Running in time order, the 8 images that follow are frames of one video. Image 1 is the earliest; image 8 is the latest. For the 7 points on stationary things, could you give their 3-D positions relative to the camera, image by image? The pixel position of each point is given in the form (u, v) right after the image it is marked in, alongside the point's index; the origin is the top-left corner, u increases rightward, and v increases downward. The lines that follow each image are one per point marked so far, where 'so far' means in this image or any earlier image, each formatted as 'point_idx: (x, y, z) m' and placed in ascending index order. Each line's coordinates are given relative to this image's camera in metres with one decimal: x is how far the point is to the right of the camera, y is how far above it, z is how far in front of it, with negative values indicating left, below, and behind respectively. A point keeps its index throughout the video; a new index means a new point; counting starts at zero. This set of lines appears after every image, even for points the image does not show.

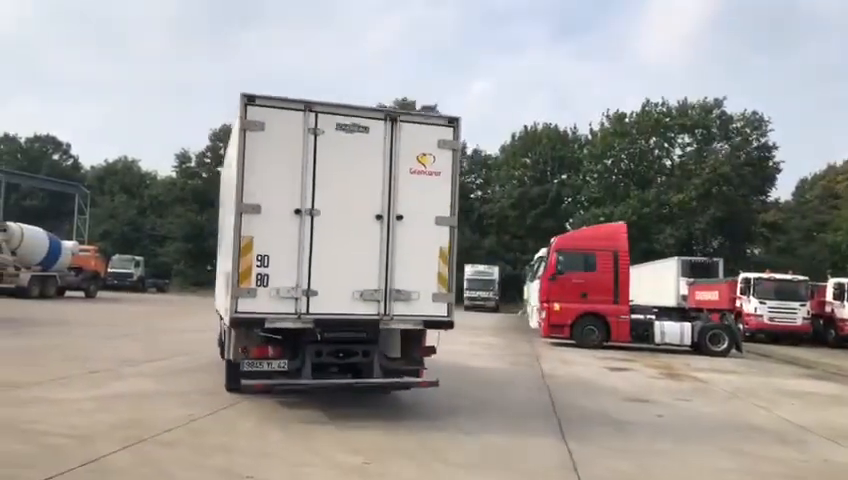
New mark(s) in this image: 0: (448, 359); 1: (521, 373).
0: (+0.7, -2.9, +17.5) m
1: (+2.1, -2.8, +14.9) m
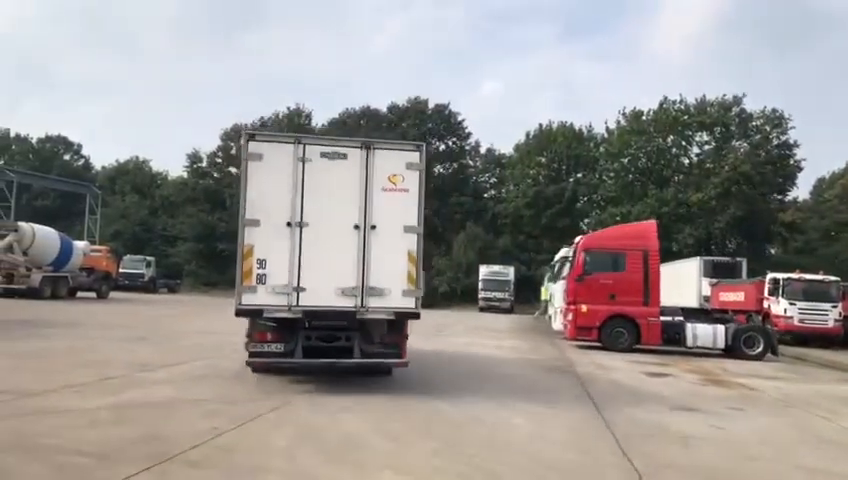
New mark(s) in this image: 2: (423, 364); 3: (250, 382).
0: (+1.3, -2.8, +16.7) m
1: (+2.6, -2.7, +14.1) m
2: (+0.1, -2.7, +16.0) m
3: (-2.8, -2.3, +11.5) m
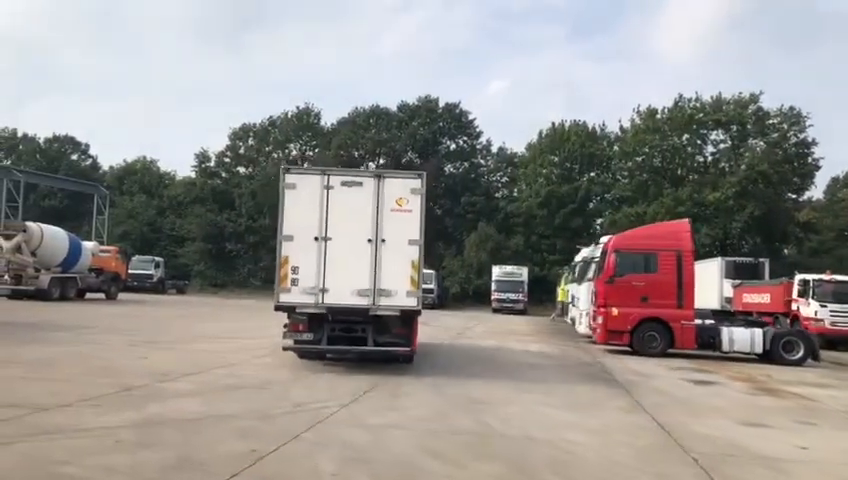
0: (+1.9, -2.8, +15.9) m
1: (+3.3, -2.7, +13.3) m
2: (+0.7, -2.7, +15.2) m
3: (-2.2, -2.3, +10.7) m
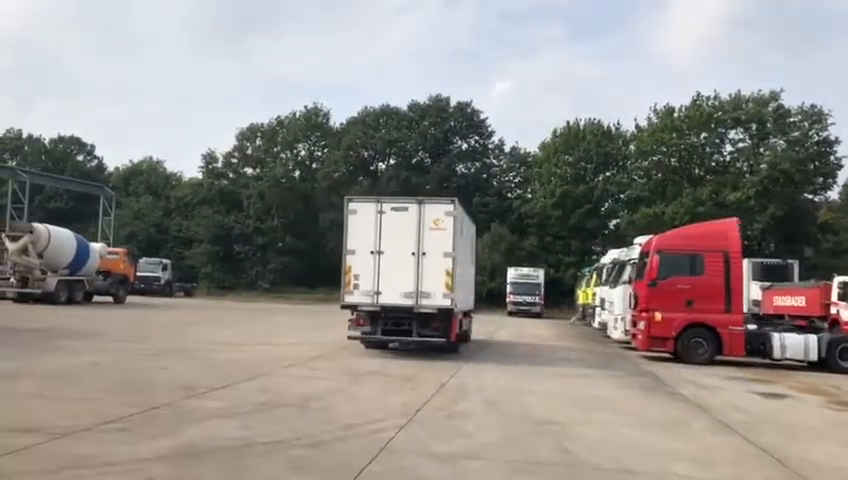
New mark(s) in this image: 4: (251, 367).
0: (+2.8, -2.8, +14.7) m
1: (+4.1, -2.7, +12.1) m
2: (+1.5, -2.7, +14.0) m
3: (-1.4, -2.3, +9.5) m
4: (-3.3, -2.5, +13.7) m
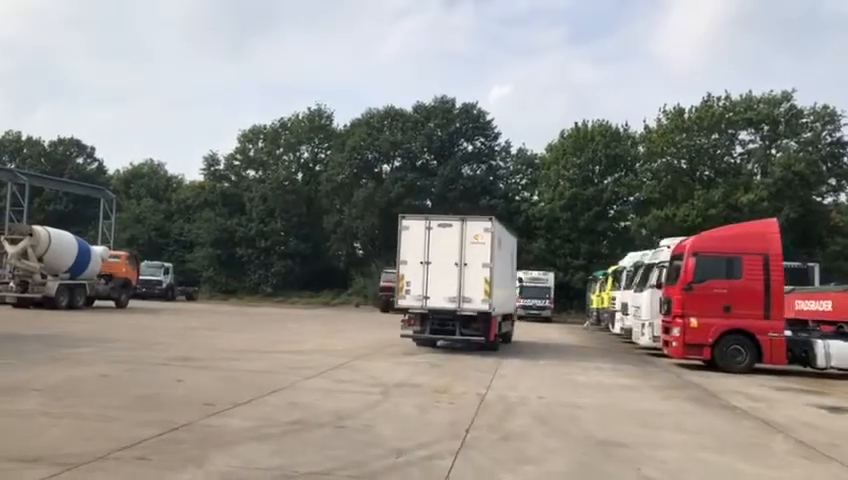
0: (+3.4, -2.9, +13.7) m
1: (+4.7, -2.7, +11.1) m
2: (+2.1, -2.7, +13.1) m
3: (-0.8, -2.3, +8.5) m
4: (-2.7, -2.5, +12.7) m
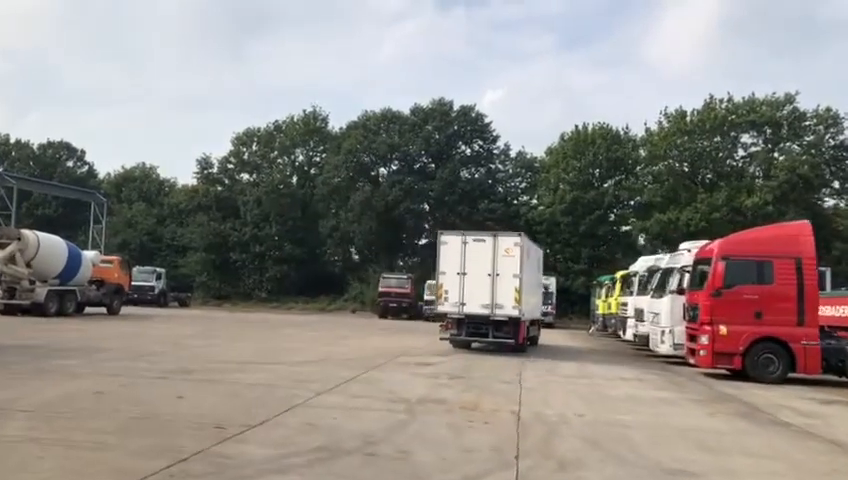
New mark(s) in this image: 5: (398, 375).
0: (+3.8, -2.9, +12.7) m
1: (+5.1, -2.8, +10.1) m
2: (+2.5, -2.8, +12.0) m
3: (-0.3, -2.3, +7.5) m
4: (-2.3, -2.5, +11.6) m
5: (-0.5, -2.9, +15.0) m
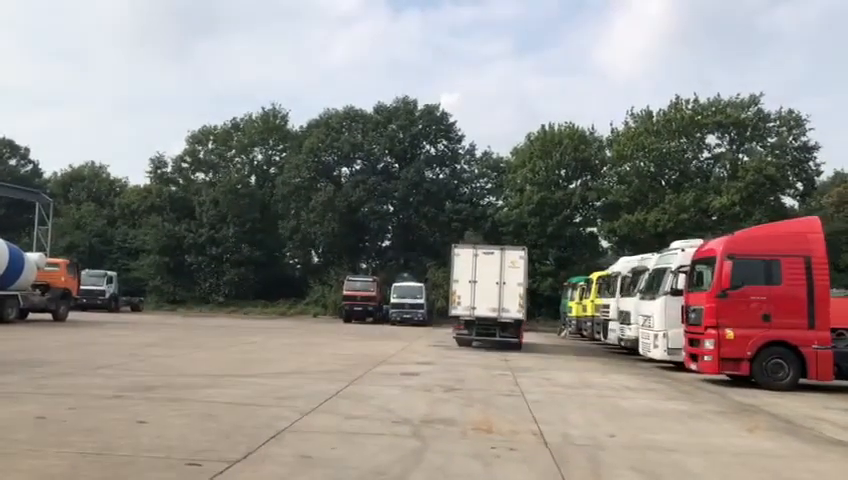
0: (+3.7, -2.8, +11.4) m
1: (+5.3, -2.7, +8.9) m
2: (+2.5, -2.7, +10.7) m
3: (0.0, -2.2, +5.9) m
4: (-2.3, -2.5, +10.0) m
5: (-0.7, -2.8, +13.4) m
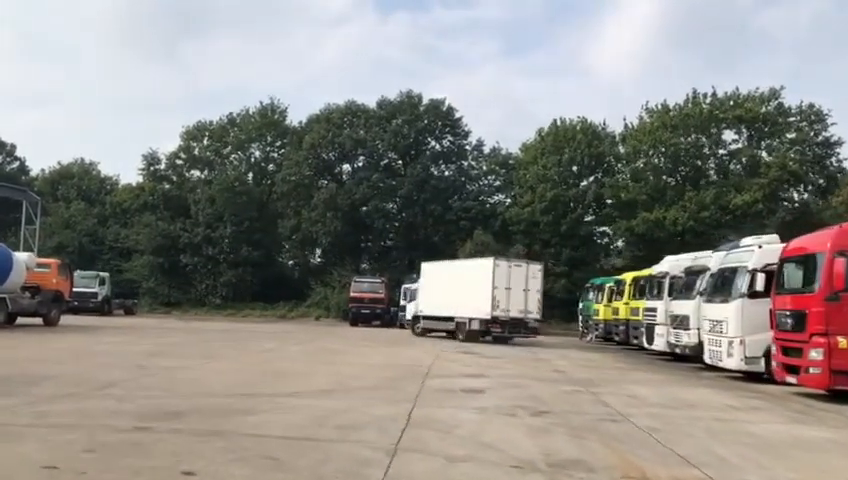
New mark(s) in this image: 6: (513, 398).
0: (+5.1, -2.7, +9.2) m
1: (+6.6, -2.6, +6.7) m
2: (+3.9, -2.6, +8.4) m
3: (+1.4, -2.1, +3.6) m
4: (-0.9, -2.3, +7.6) m
5: (+0.6, -2.7, +11.1) m
6: (+1.6, -2.9, +12.8) m
